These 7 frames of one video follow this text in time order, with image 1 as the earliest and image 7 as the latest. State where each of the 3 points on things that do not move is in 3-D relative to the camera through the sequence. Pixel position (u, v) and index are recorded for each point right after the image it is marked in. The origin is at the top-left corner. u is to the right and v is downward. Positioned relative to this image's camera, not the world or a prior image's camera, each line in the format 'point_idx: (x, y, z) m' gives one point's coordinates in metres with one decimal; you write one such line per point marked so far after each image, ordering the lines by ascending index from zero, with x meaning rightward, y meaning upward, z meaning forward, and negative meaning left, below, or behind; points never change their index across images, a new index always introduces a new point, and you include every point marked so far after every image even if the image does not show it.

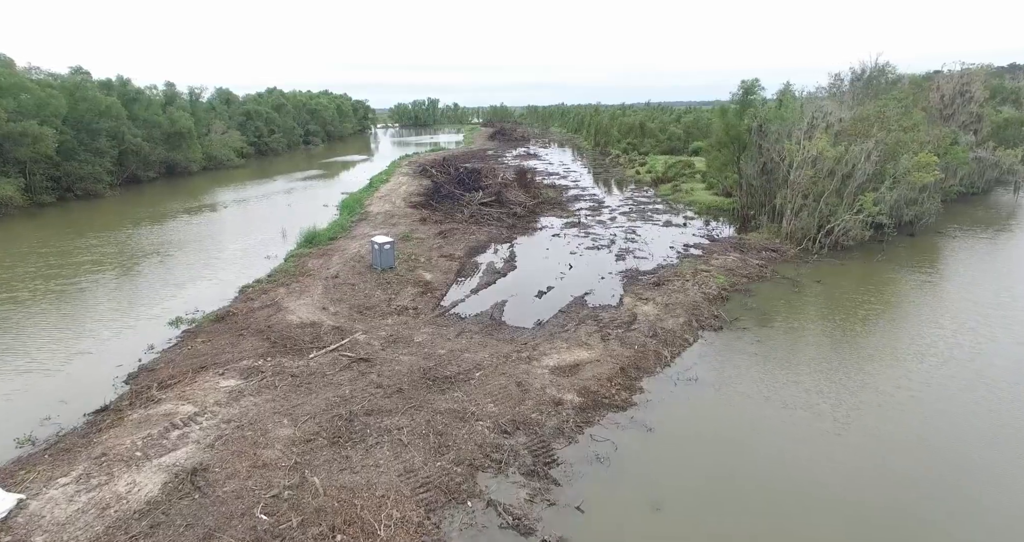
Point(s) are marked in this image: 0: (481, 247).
0: (-0.9, +0.7, +16.7) m
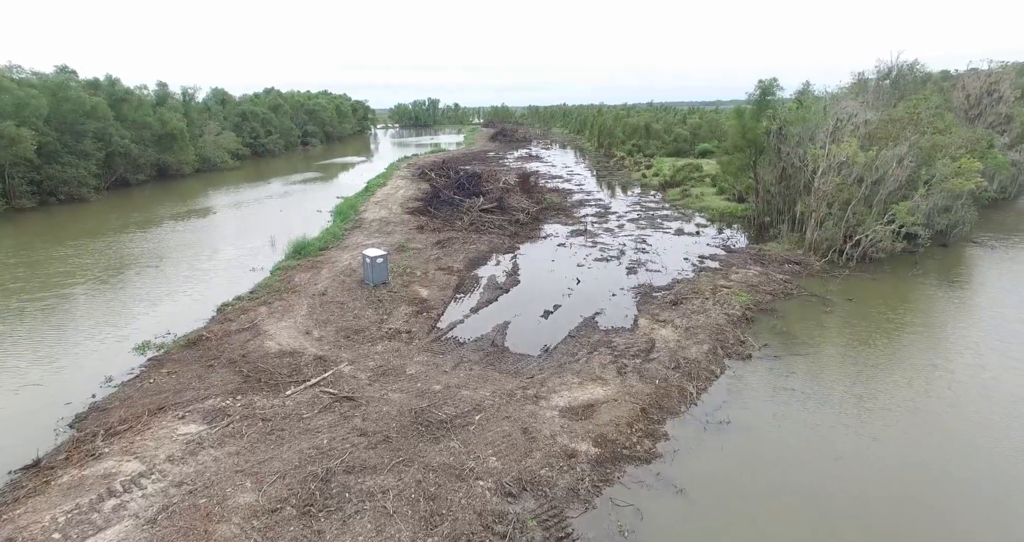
0: (-0.8, +0.3, +15.7) m
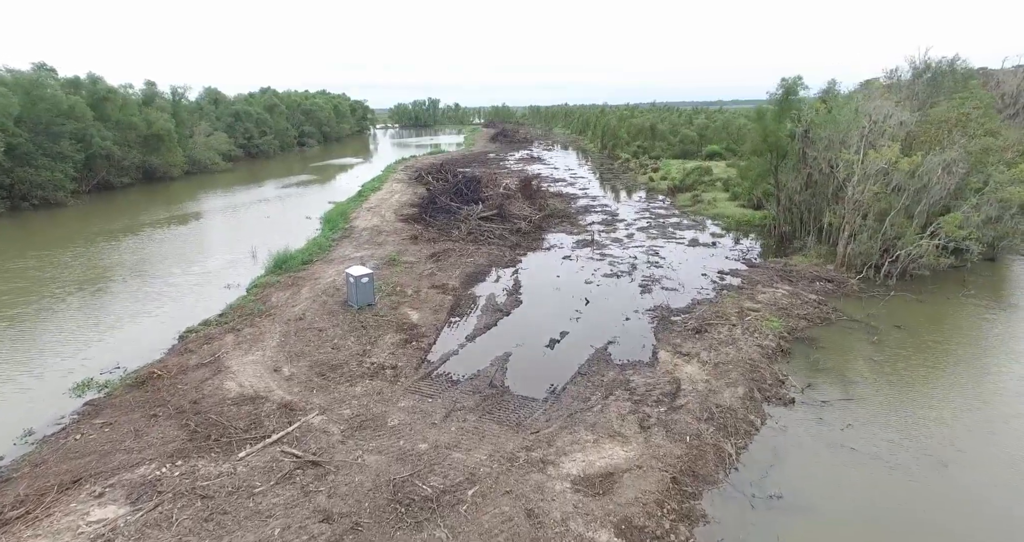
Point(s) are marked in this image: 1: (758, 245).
0: (-0.8, -0.1, +14.3) m
1: (+7.4, +0.8, +17.0) m
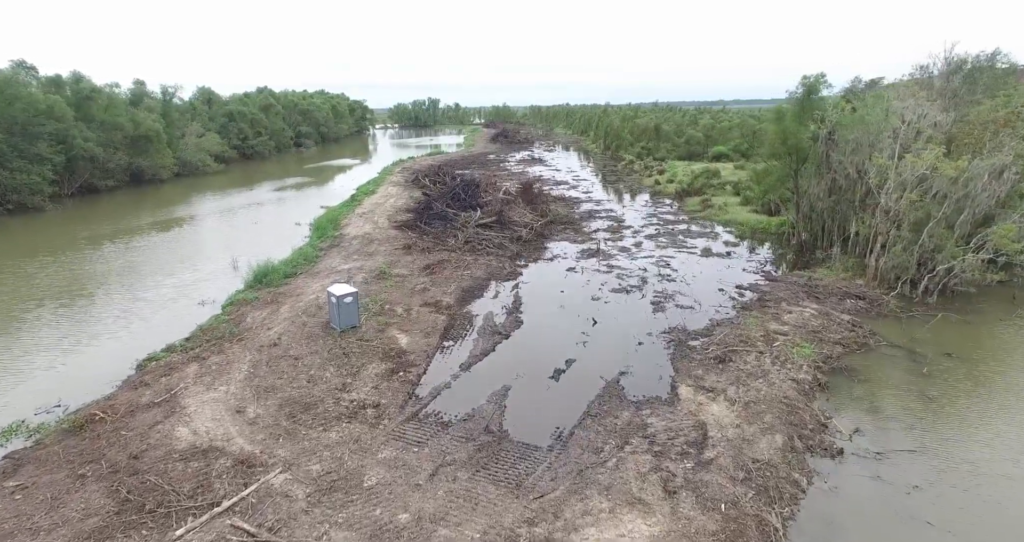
0: (-0.8, -0.4, +13.1) m
1: (+7.4, +0.5, +15.9) m
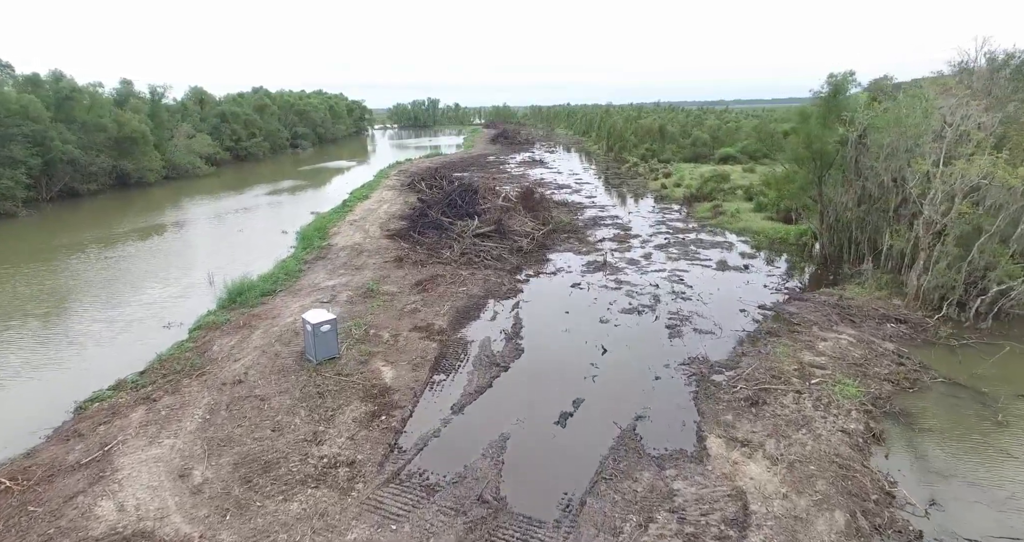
0: (-0.8, -0.8, +11.9) m
1: (+7.4, +0.1, +14.6) m
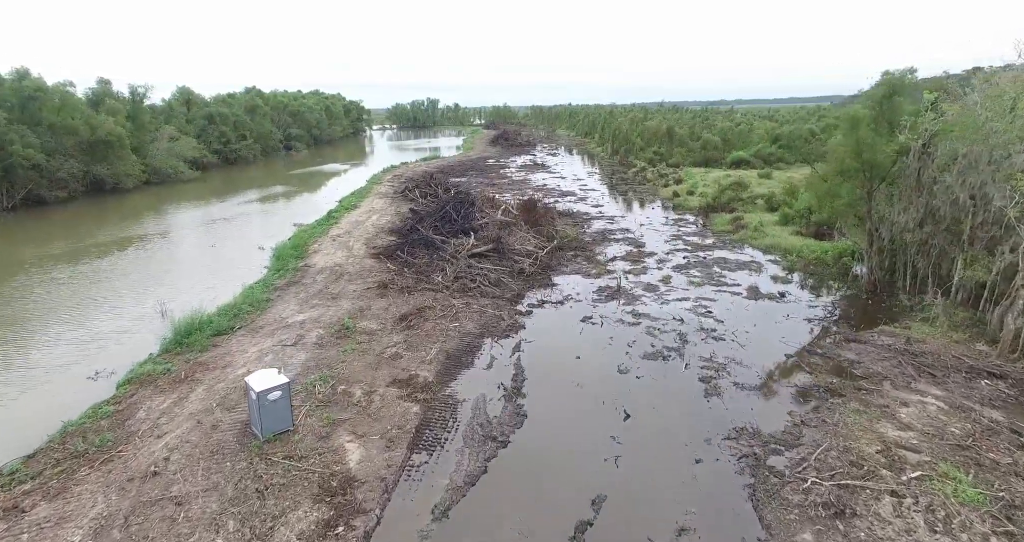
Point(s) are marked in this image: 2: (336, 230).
0: (-0.8, -1.4, +9.9) m
1: (+7.4, -0.6, +12.7) m
2: (-6.0, +1.4, +19.3) m
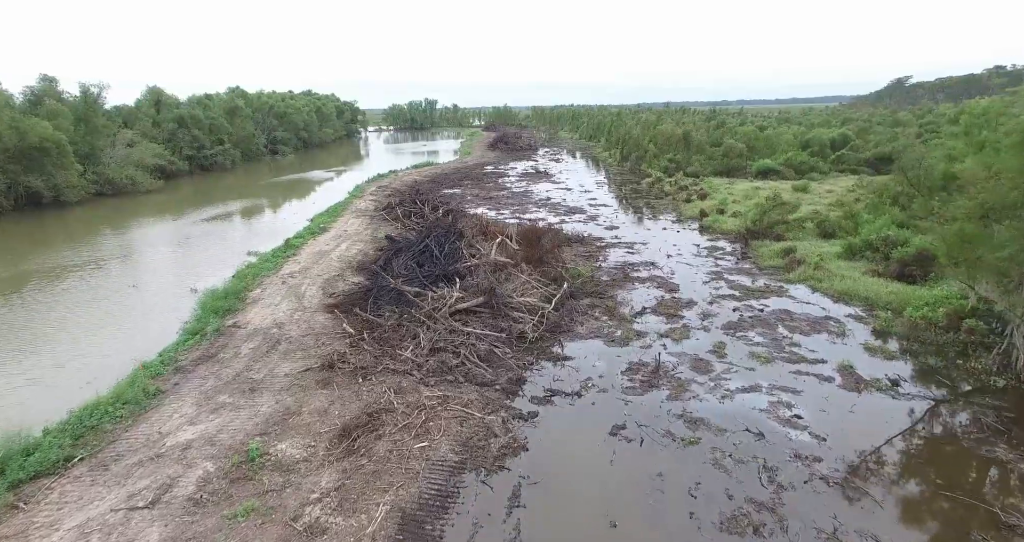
0: (-0.9, -2.7, +6.1) m
1: (+7.3, -1.8, +8.8) m
2: (-6.0, +0.2, +15.4) m
